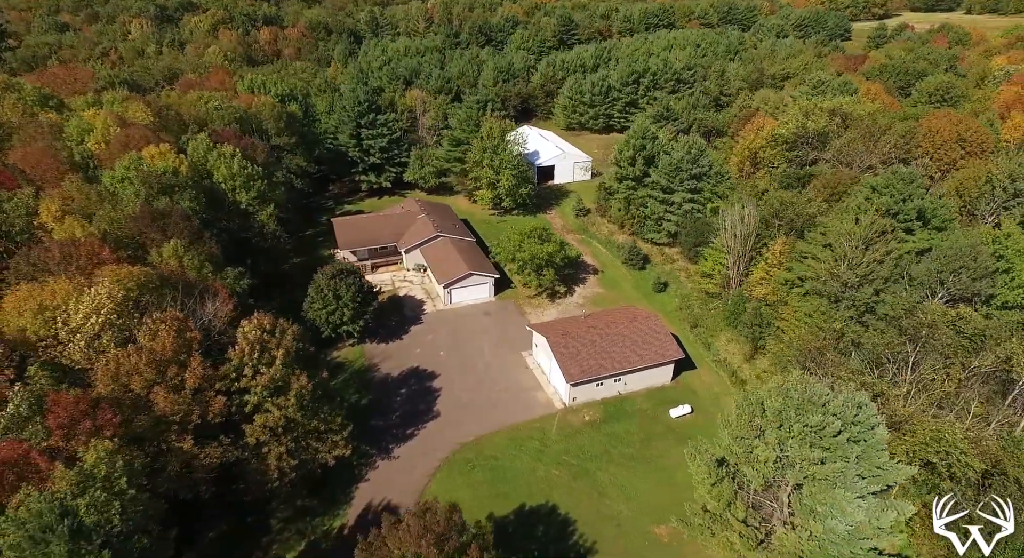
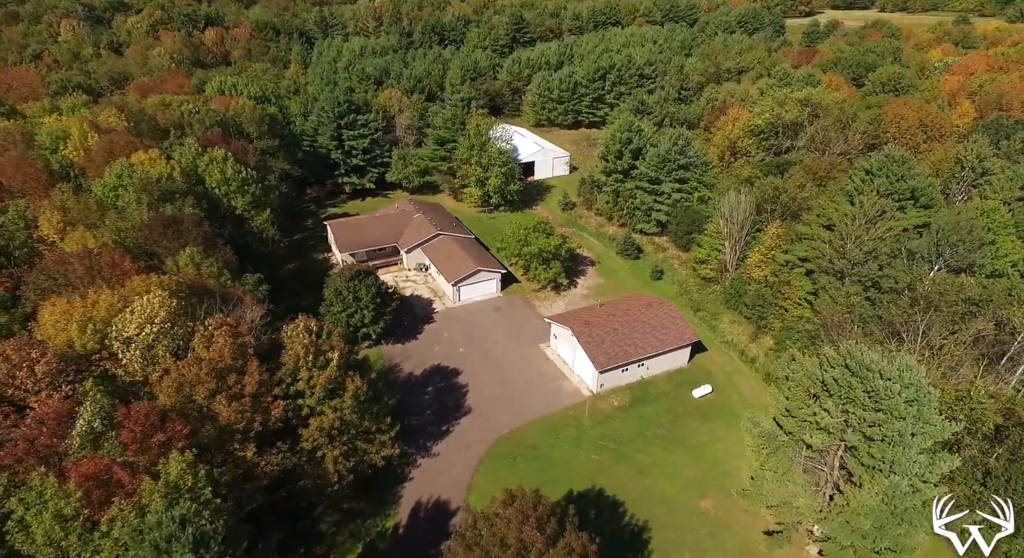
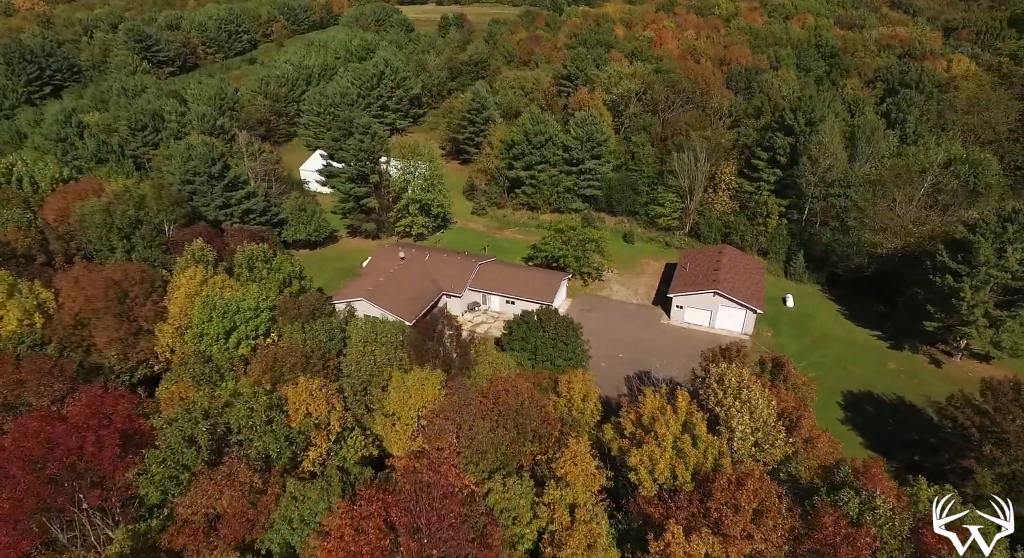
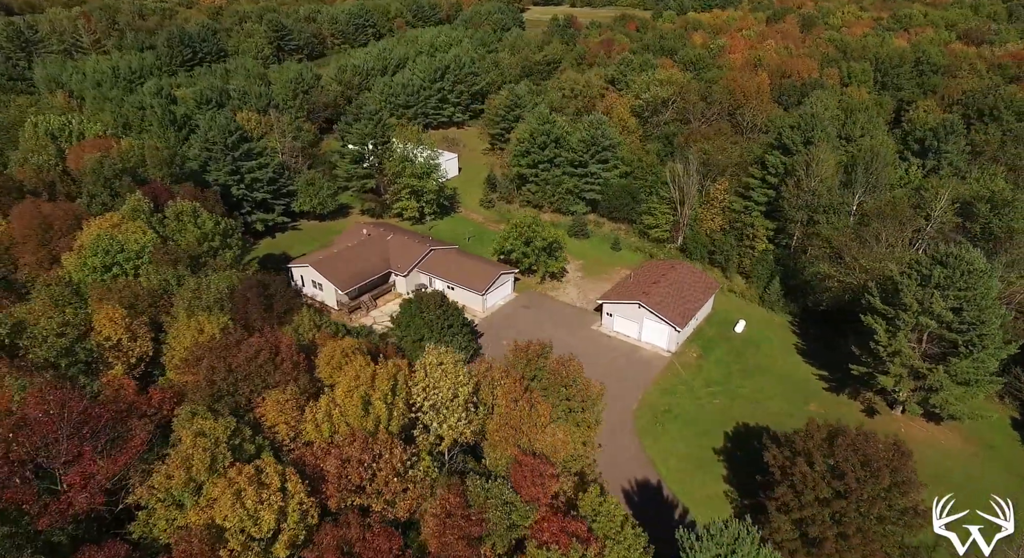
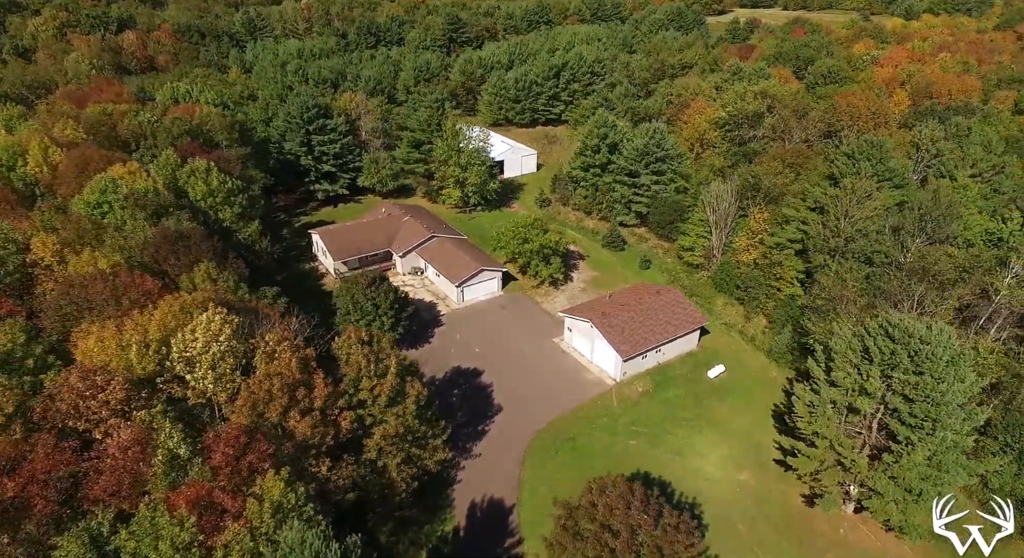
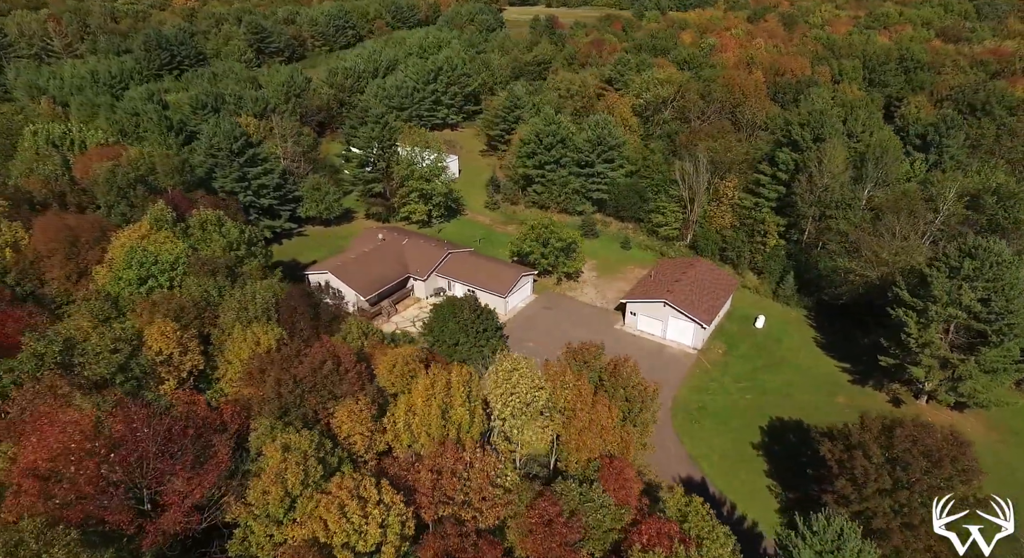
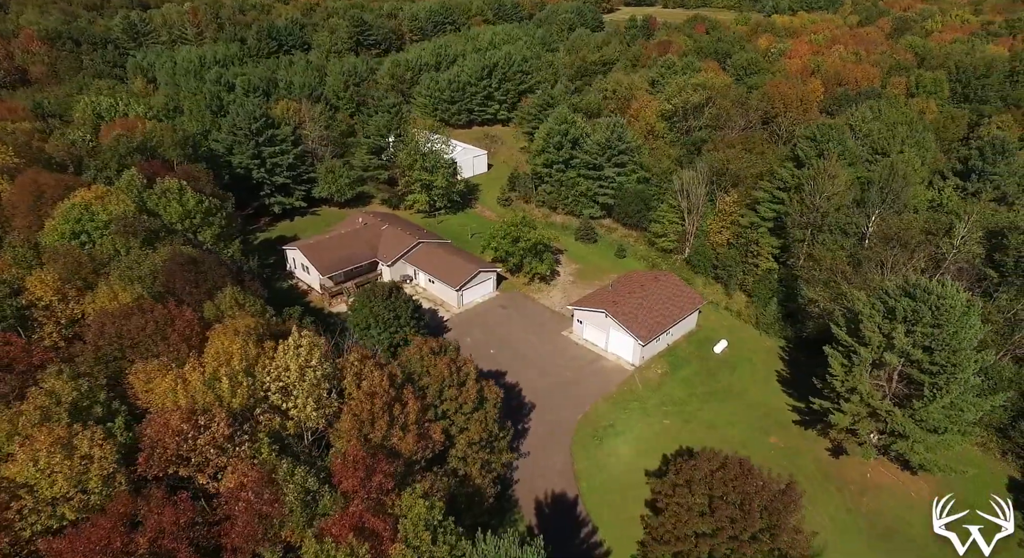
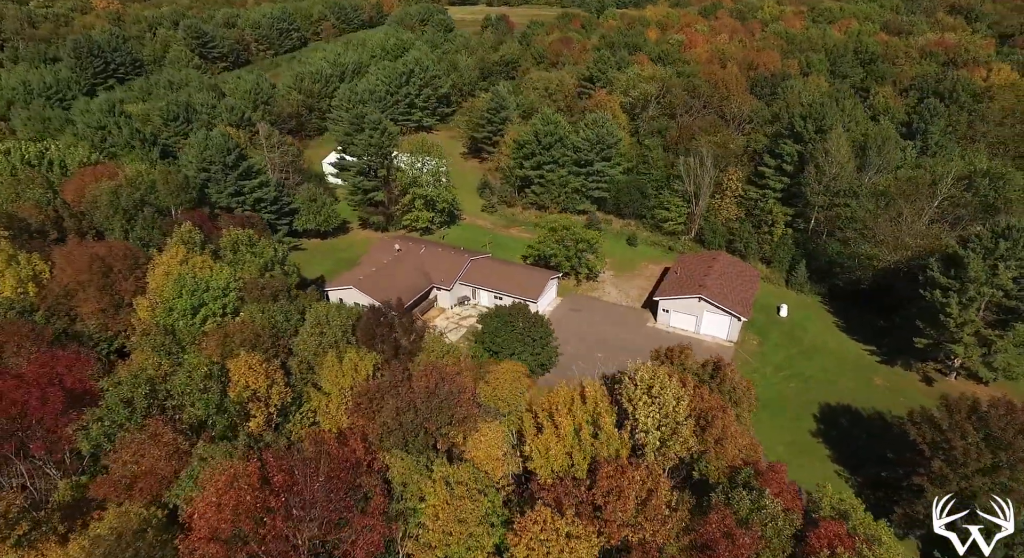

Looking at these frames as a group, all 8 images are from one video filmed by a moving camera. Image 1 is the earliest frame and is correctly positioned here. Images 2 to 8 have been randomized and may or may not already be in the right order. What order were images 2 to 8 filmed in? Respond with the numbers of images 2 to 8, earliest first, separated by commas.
2, 5, 7, 4, 6, 8, 3
